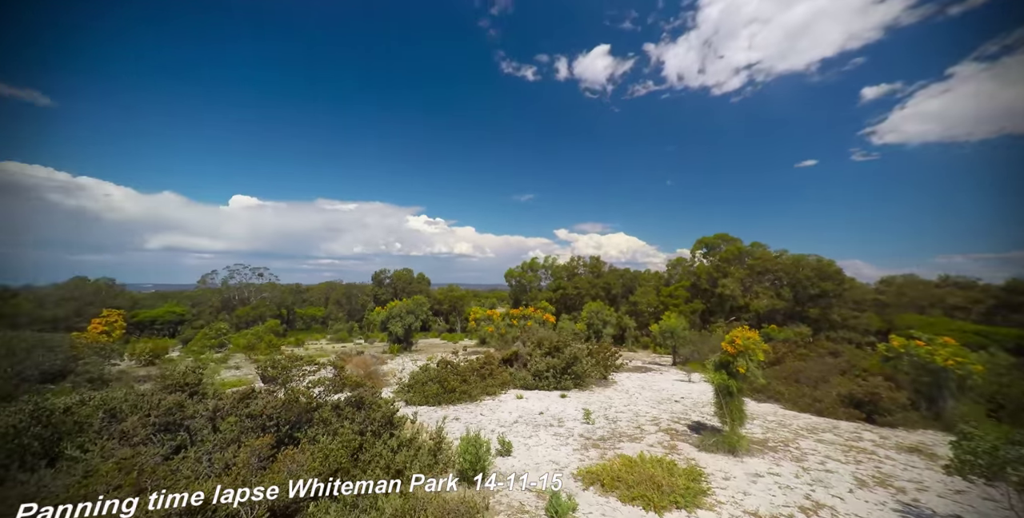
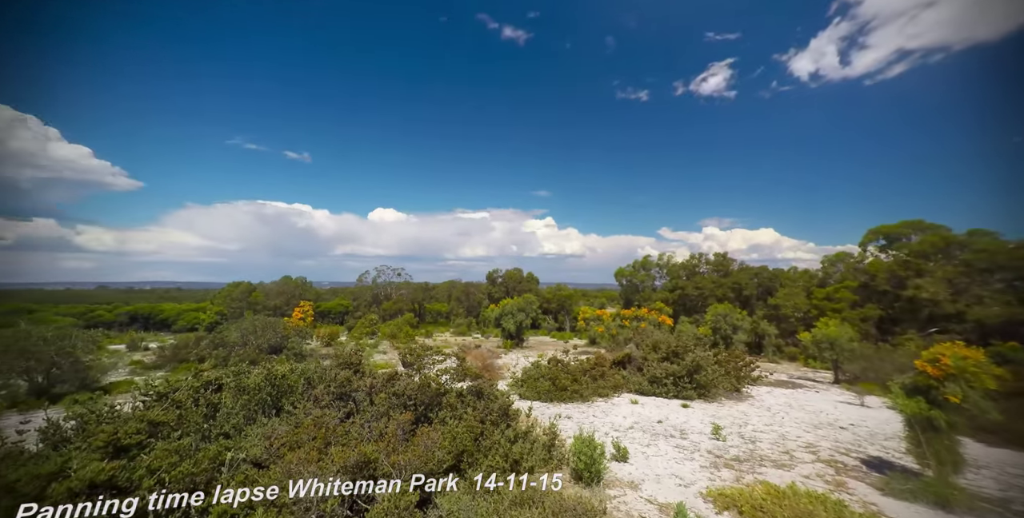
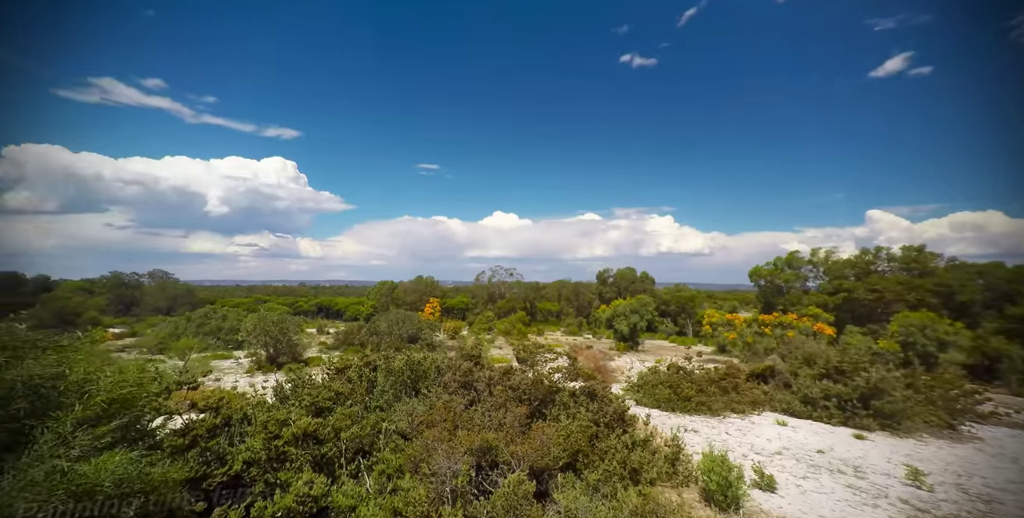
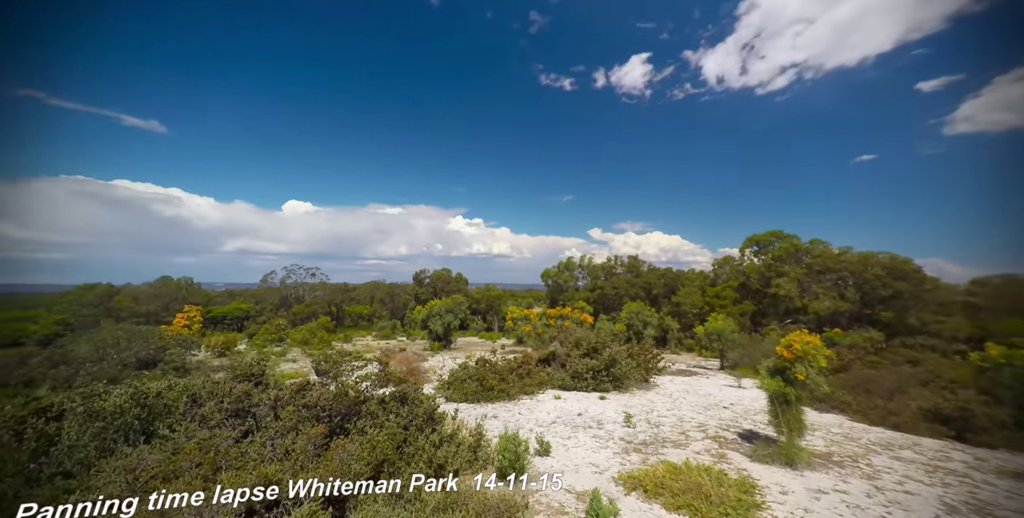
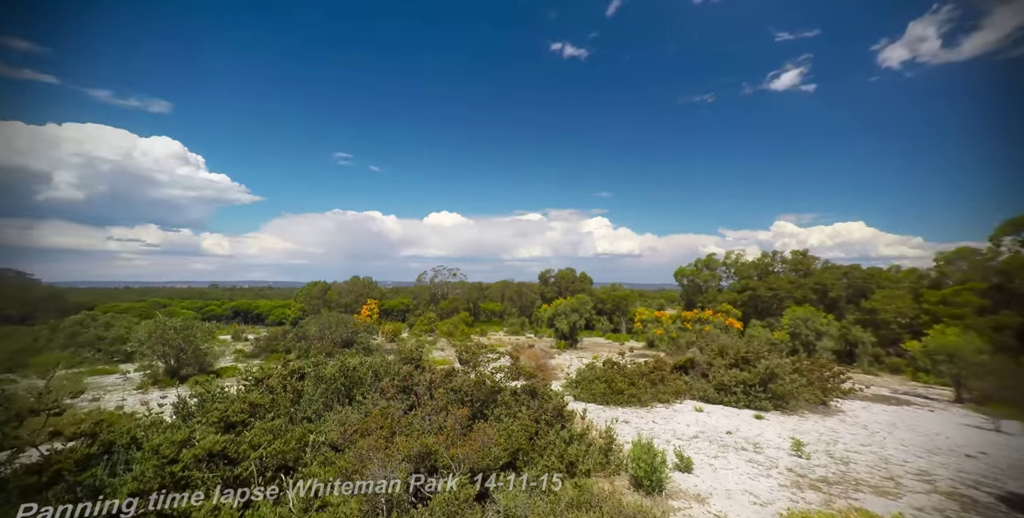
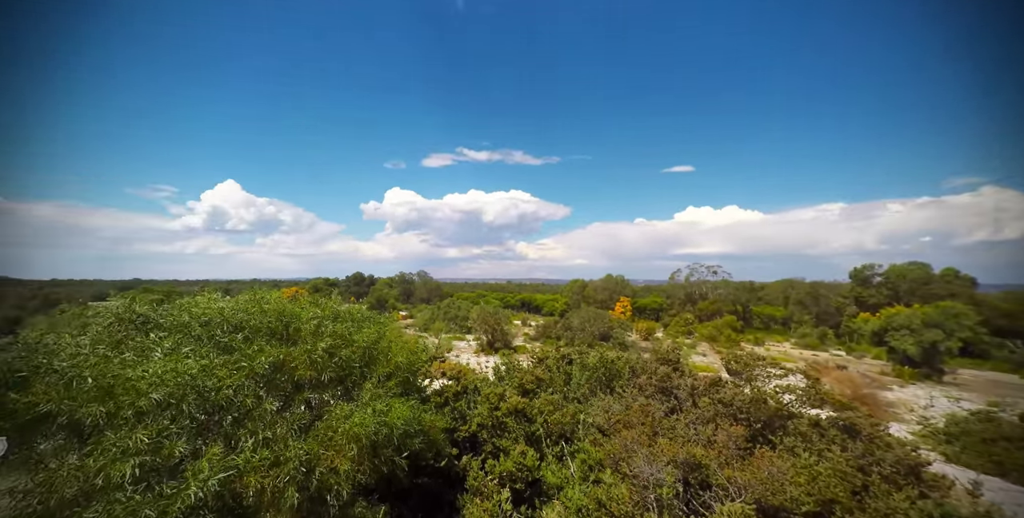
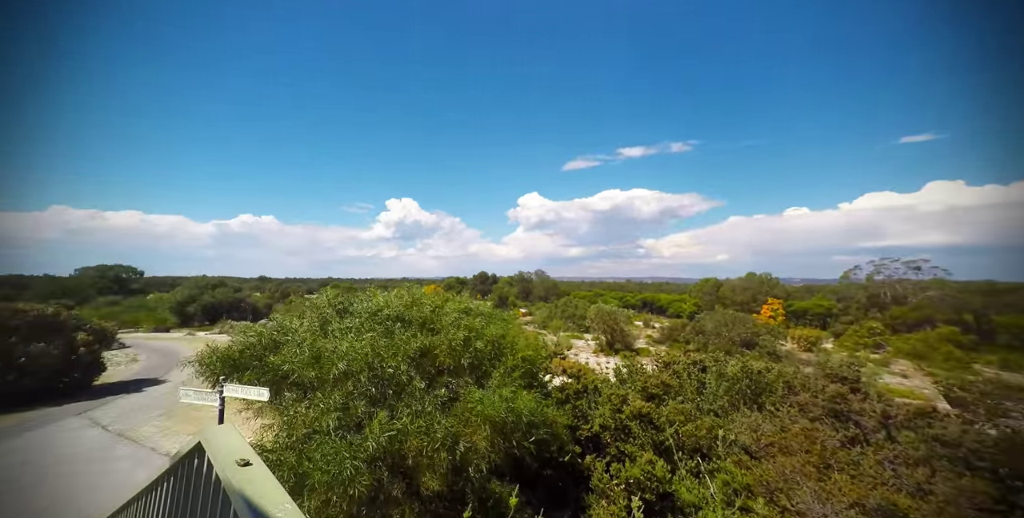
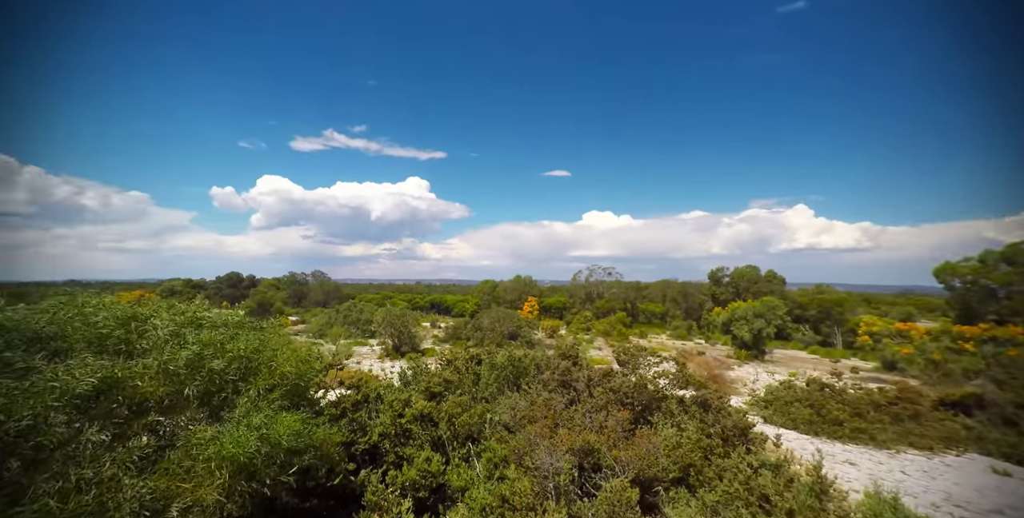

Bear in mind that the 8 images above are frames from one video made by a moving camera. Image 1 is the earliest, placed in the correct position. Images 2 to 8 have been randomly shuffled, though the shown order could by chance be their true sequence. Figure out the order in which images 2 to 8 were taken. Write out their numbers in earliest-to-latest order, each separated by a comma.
4, 2, 5, 3, 8, 6, 7
